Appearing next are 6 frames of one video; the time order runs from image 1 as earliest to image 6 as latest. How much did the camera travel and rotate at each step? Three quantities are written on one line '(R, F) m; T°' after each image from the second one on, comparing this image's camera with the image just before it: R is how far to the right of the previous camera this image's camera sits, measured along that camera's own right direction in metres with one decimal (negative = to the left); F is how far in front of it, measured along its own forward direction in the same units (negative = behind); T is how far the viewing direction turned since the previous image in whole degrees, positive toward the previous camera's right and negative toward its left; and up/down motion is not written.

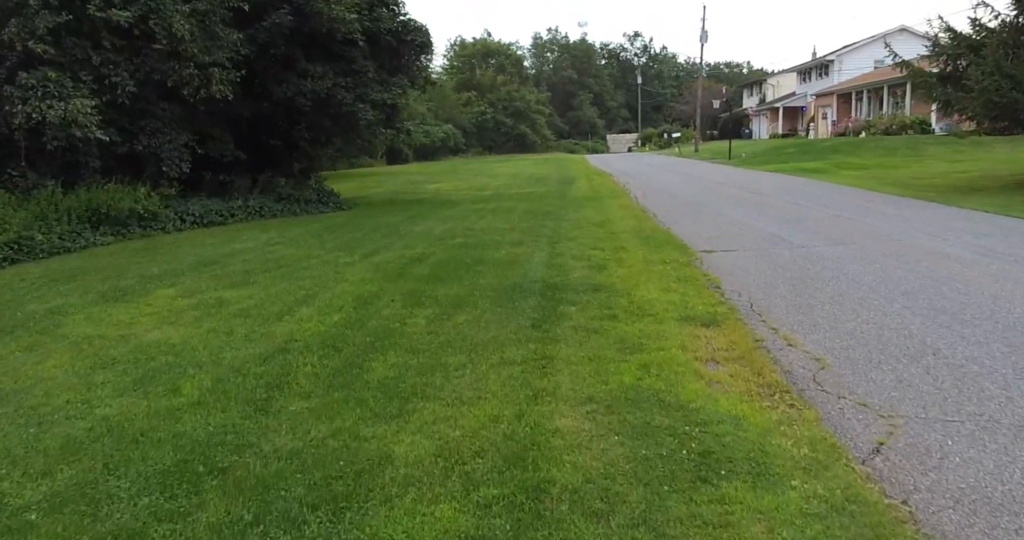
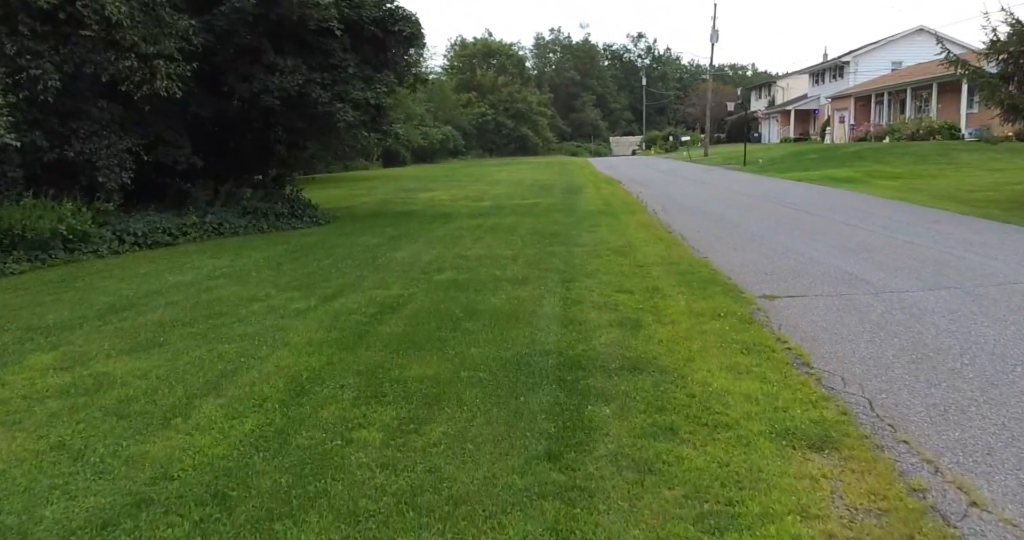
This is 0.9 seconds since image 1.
(0.0, +2.1) m; 0°
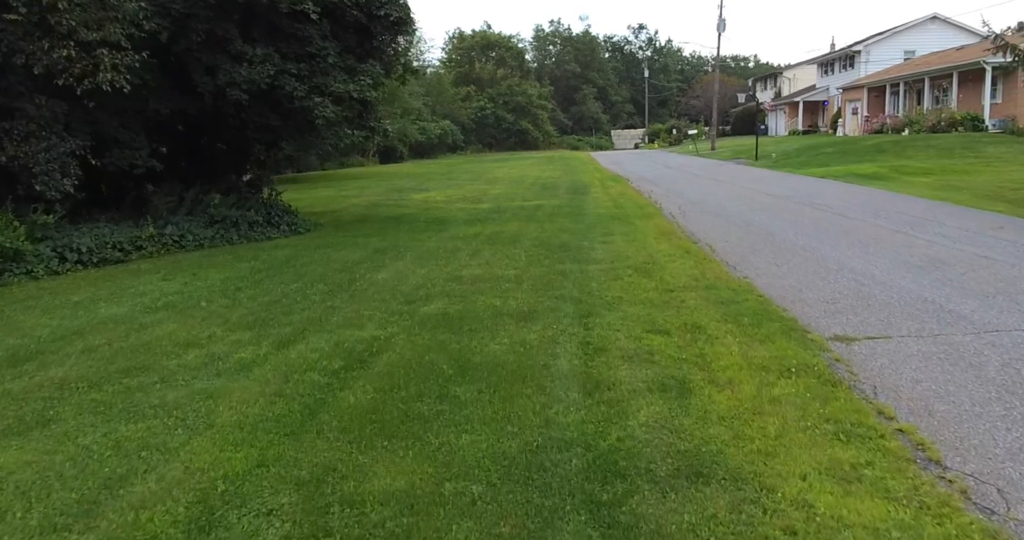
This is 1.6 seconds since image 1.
(0.0, +1.5) m; 0°
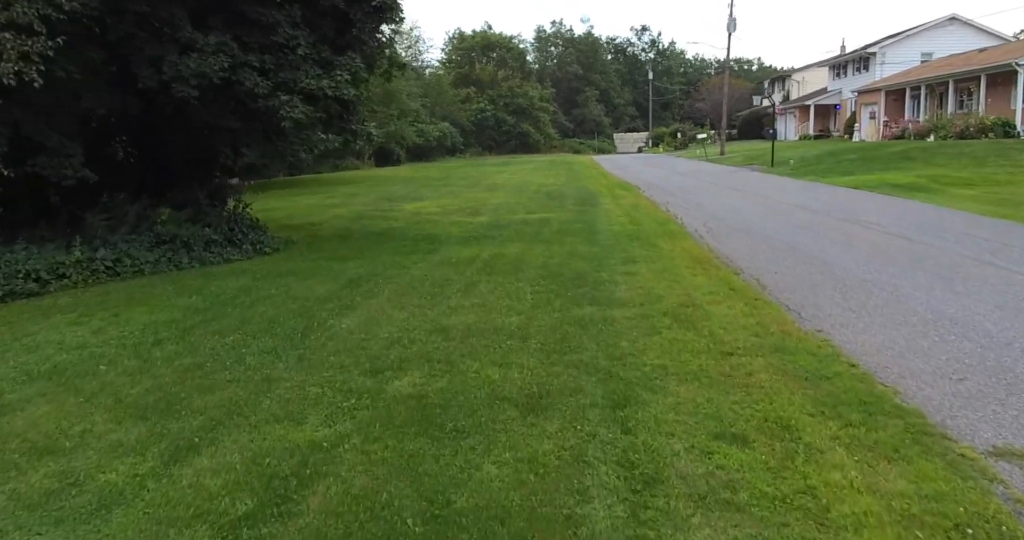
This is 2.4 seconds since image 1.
(0.0, +1.8) m; 0°
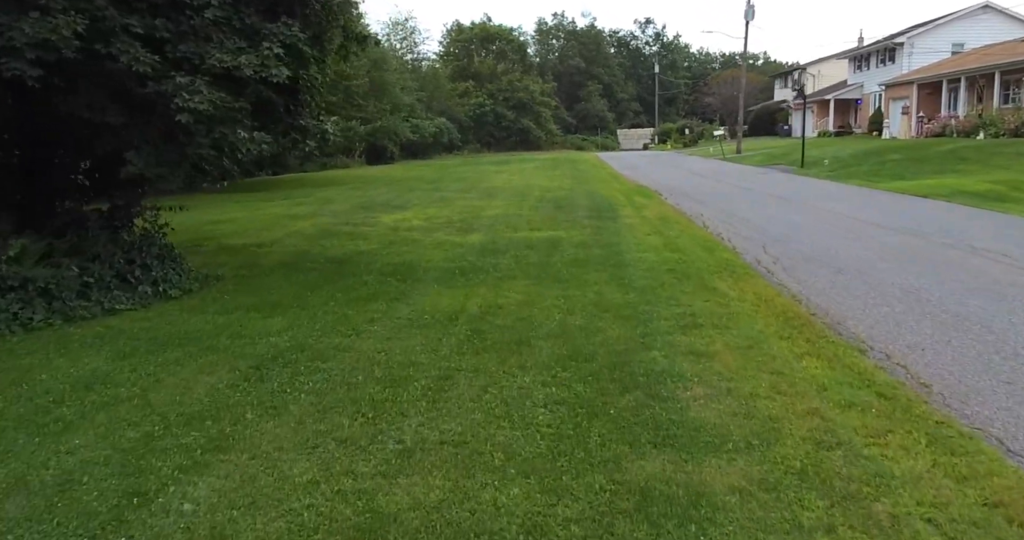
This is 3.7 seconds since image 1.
(0.0, +3.0) m; 0°
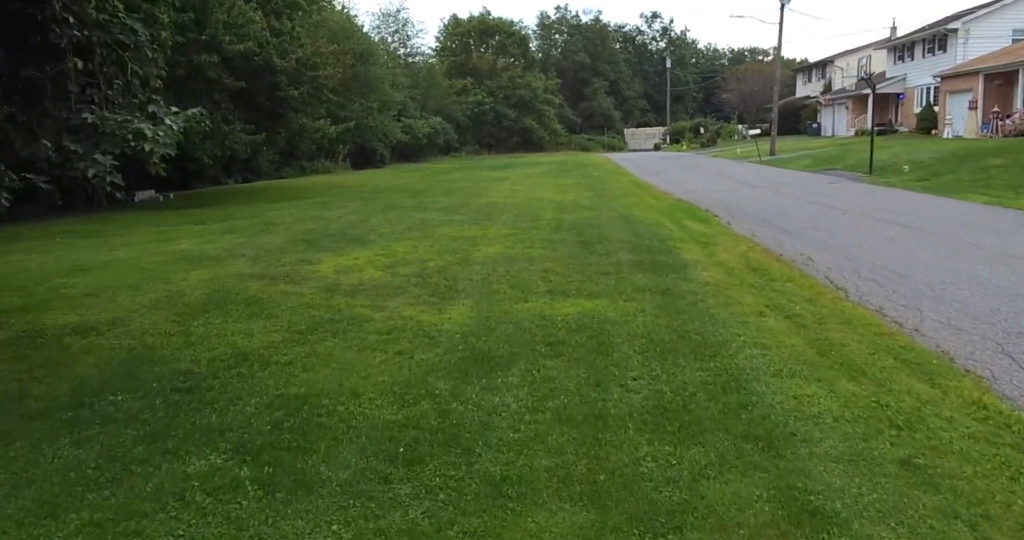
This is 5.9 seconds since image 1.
(-0.1, +4.7) m; 0°
